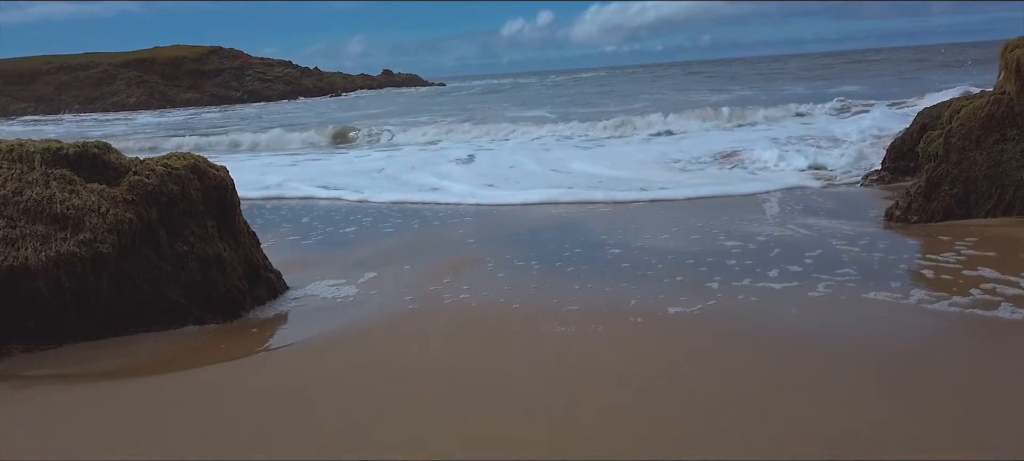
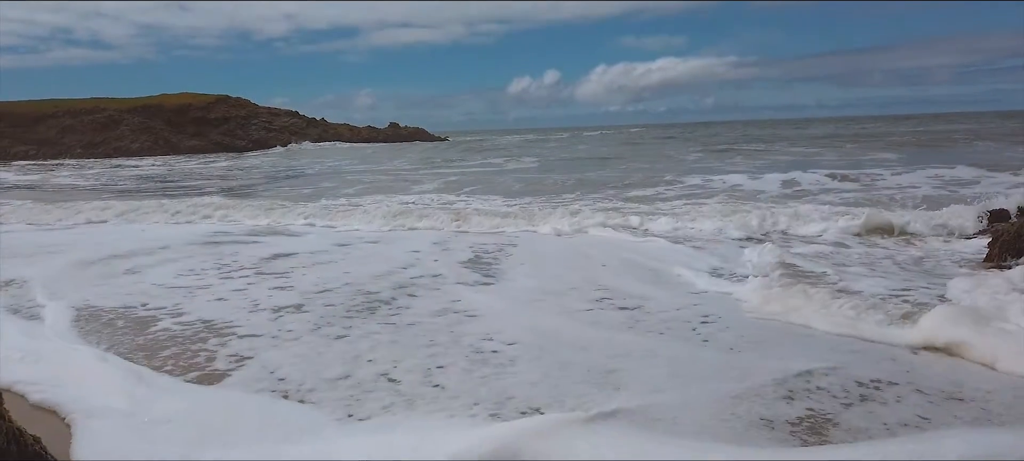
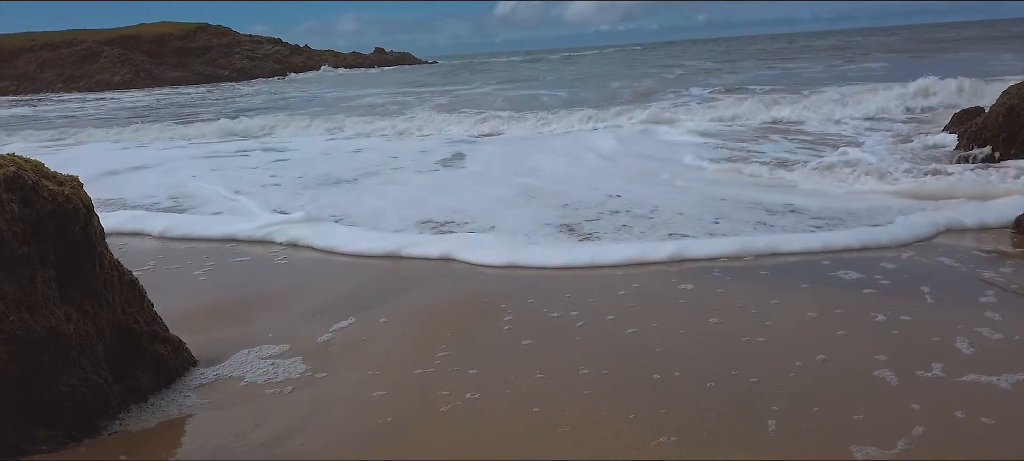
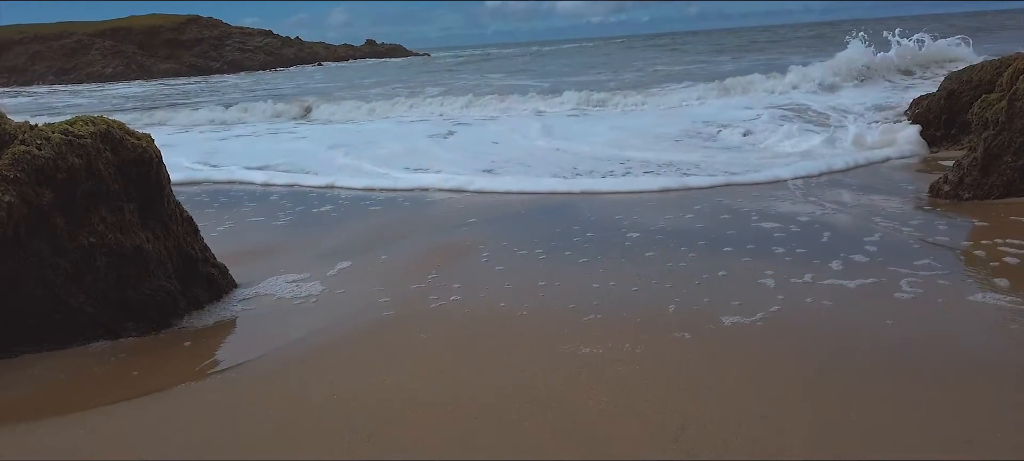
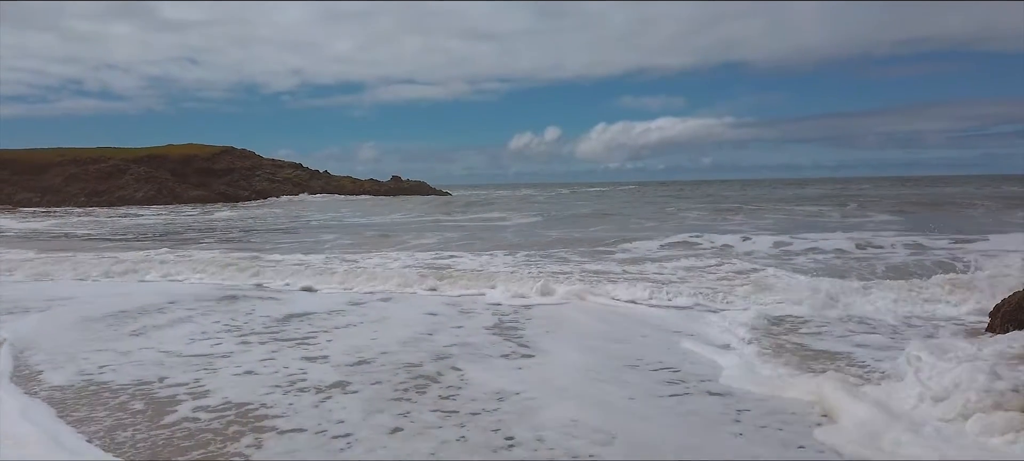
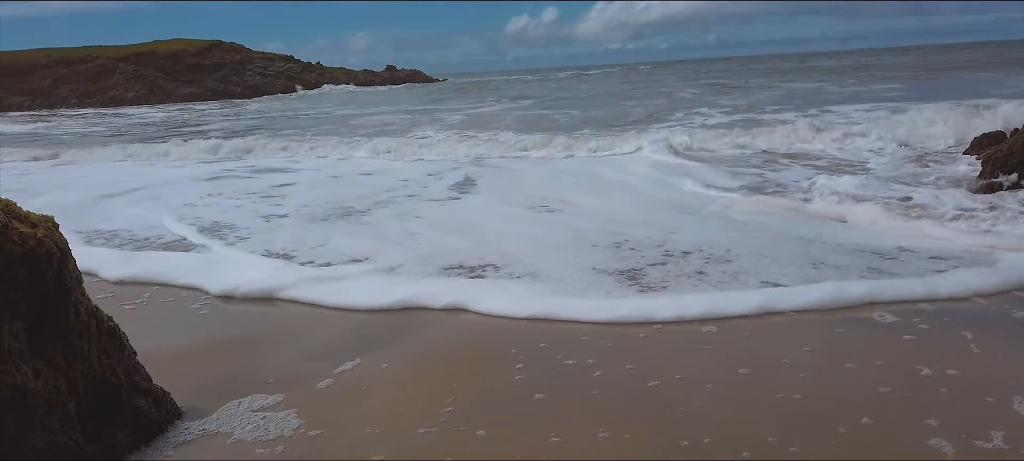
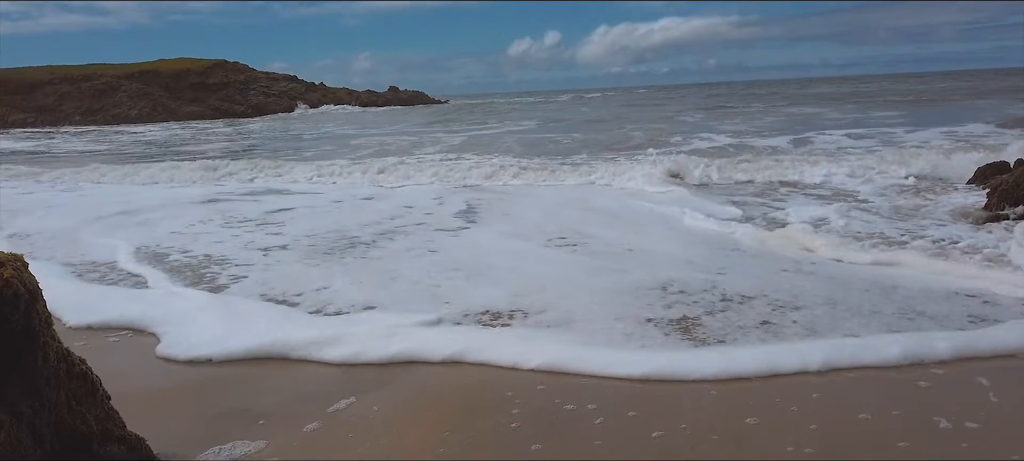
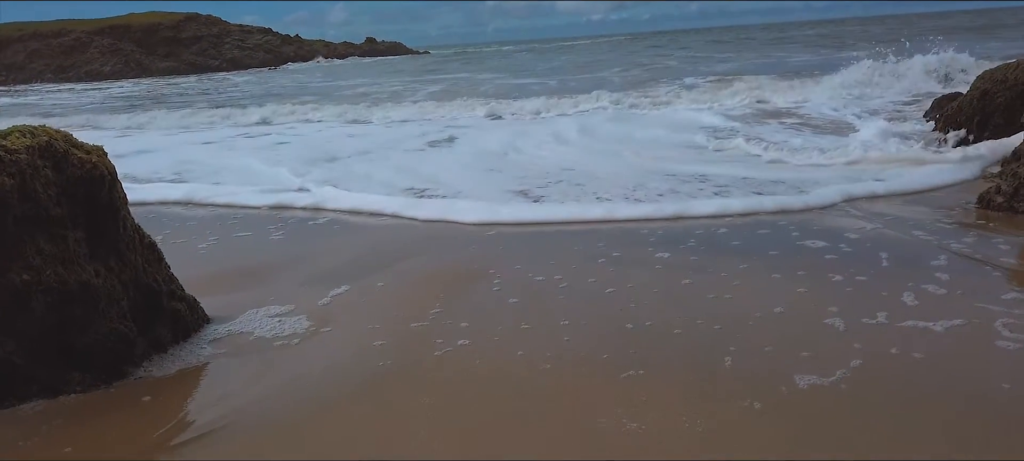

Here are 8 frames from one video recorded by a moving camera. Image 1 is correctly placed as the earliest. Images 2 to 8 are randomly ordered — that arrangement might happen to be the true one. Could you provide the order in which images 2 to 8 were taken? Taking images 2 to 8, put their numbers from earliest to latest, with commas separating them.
4, 8, 3, 6, 7, 2, 5
